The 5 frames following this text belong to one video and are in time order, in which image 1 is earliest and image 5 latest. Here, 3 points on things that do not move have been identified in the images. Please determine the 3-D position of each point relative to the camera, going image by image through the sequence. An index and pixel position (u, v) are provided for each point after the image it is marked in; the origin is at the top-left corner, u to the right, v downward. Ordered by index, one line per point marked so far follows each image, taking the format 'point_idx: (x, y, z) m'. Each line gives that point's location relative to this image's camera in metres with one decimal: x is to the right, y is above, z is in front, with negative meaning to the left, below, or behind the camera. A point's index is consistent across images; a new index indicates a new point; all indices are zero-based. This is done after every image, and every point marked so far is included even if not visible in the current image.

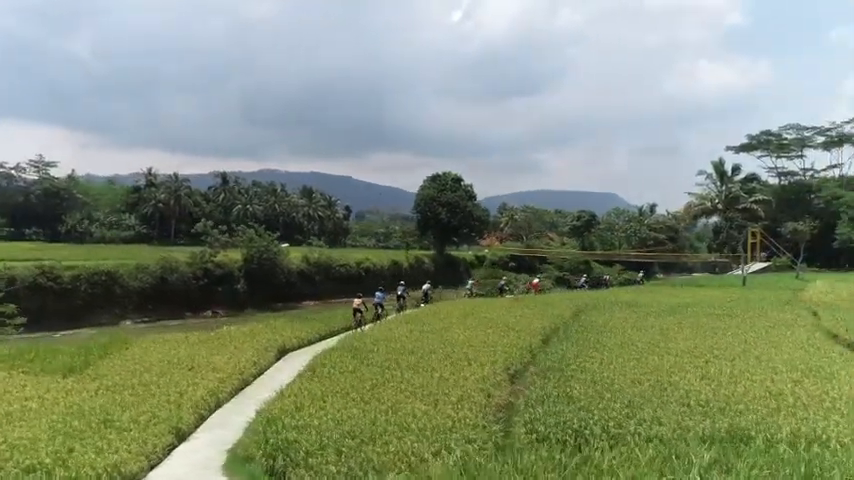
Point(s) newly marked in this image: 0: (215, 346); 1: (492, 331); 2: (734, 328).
0: (-5.3, -2.7, +16.0) m
1: (+1.6, -2.5, +17.2) m
2: (+8.5, -2.4, +17.8) m
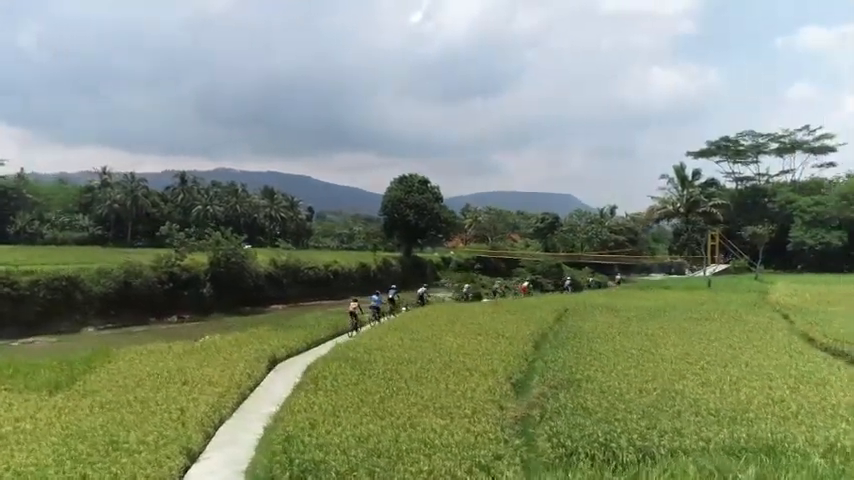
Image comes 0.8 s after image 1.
0: (-5.5, -2.9, +15.6) m
1: (+1.4, -2.7, +17.2) m
2: (+8.2, -2.6, +18.3) m
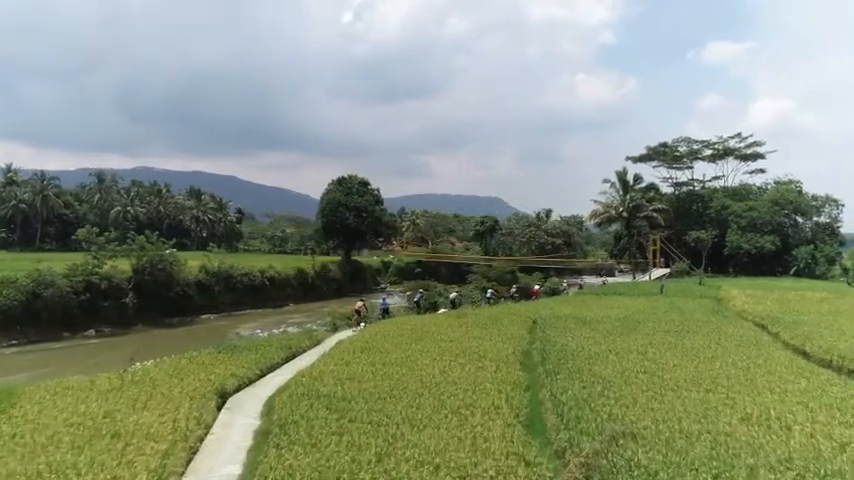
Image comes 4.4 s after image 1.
0: (-5.9, -3.1, +12.9) m
1: (+0.8, -2.9, +15.2) m
2: (+7.5, -2.9, +17.0) m
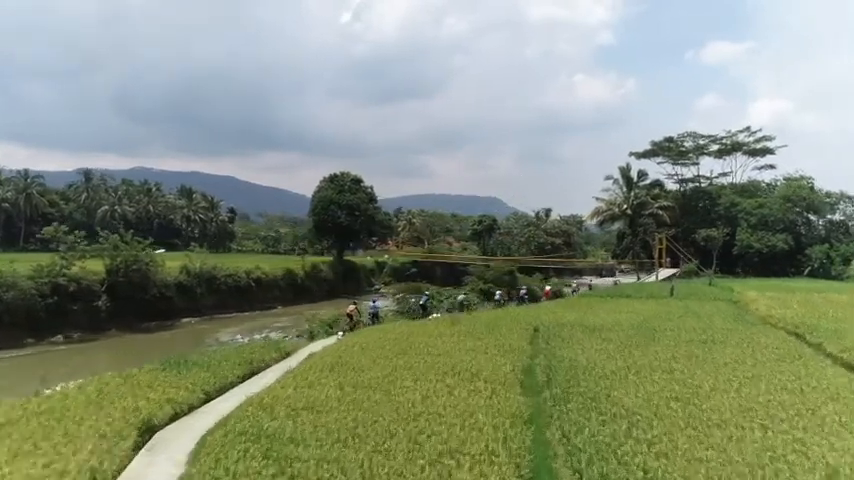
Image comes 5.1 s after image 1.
0: (-6.2, -3.0, +10.1) m
1: (+0.4, -2.8, +12.4) m
2: (+7.1, -2.8, +14.2) m
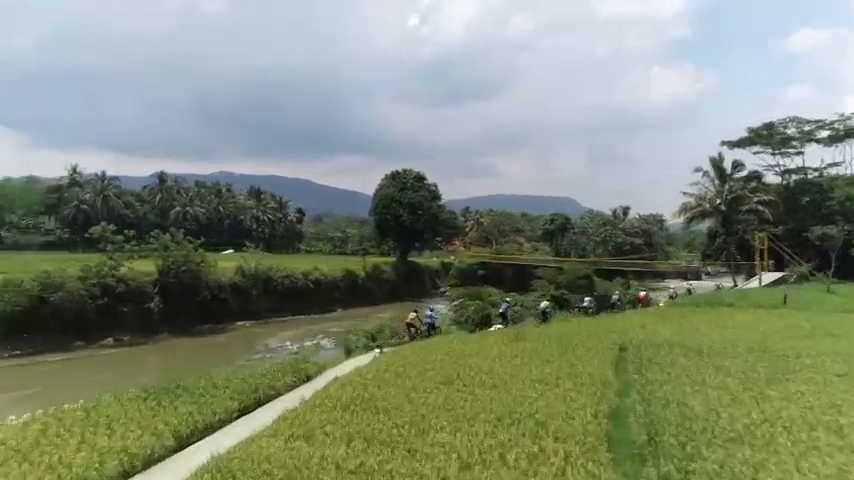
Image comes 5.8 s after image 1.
0: (-5.9, -2.9, +7.0) m
1: (+1.0, -2.7, +8.6) m
2: (+7.8, -2.7, +9.6) m
